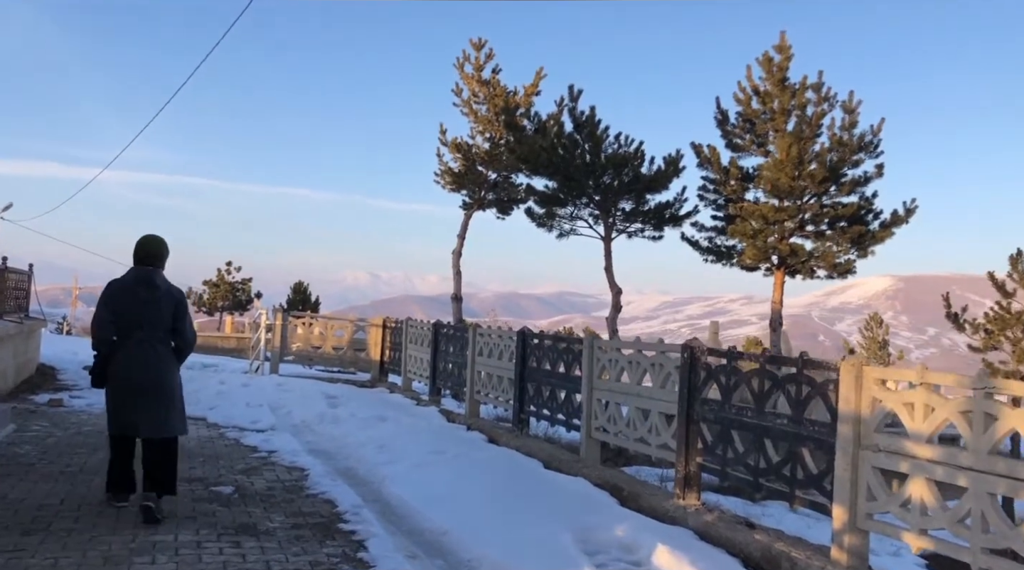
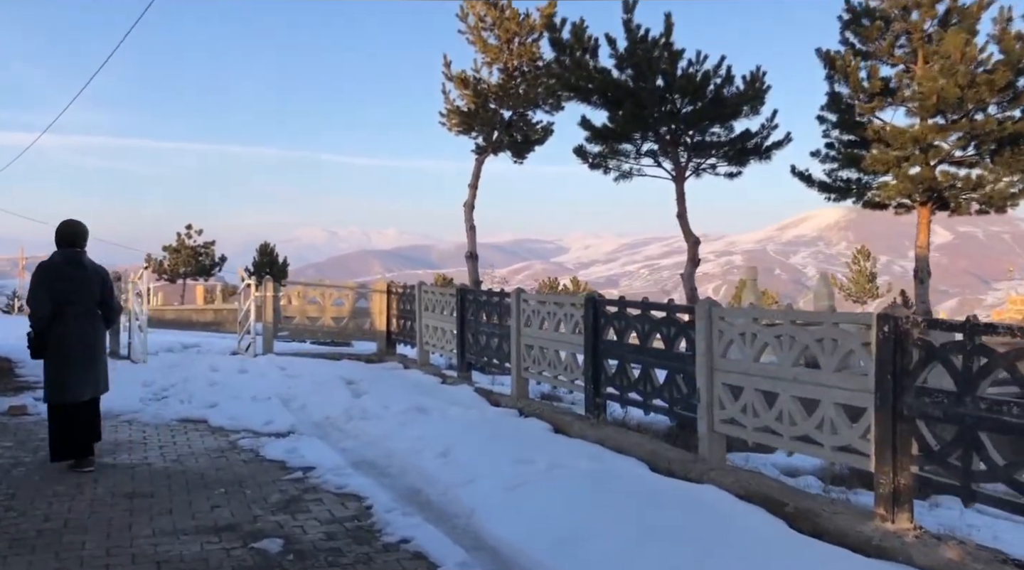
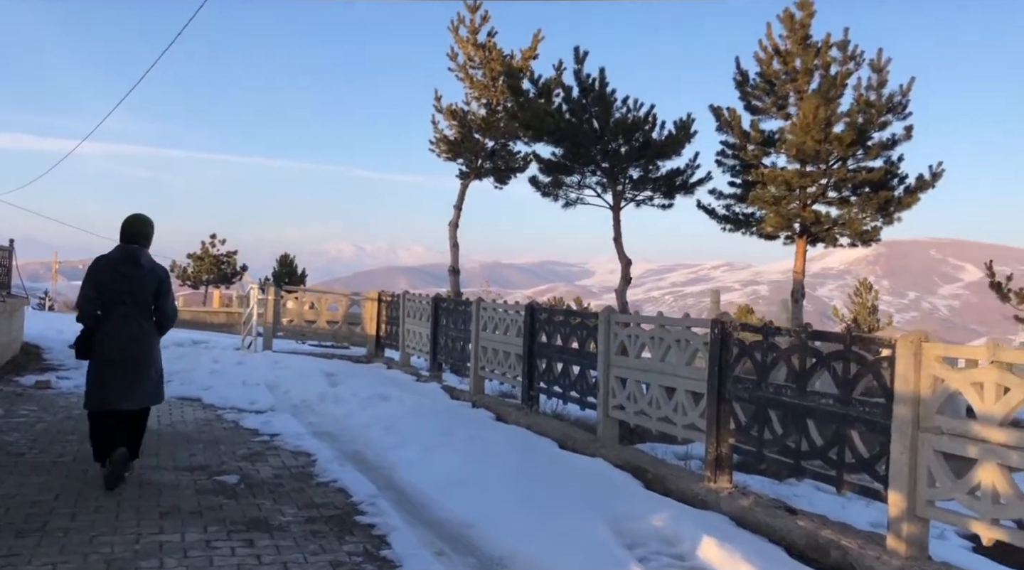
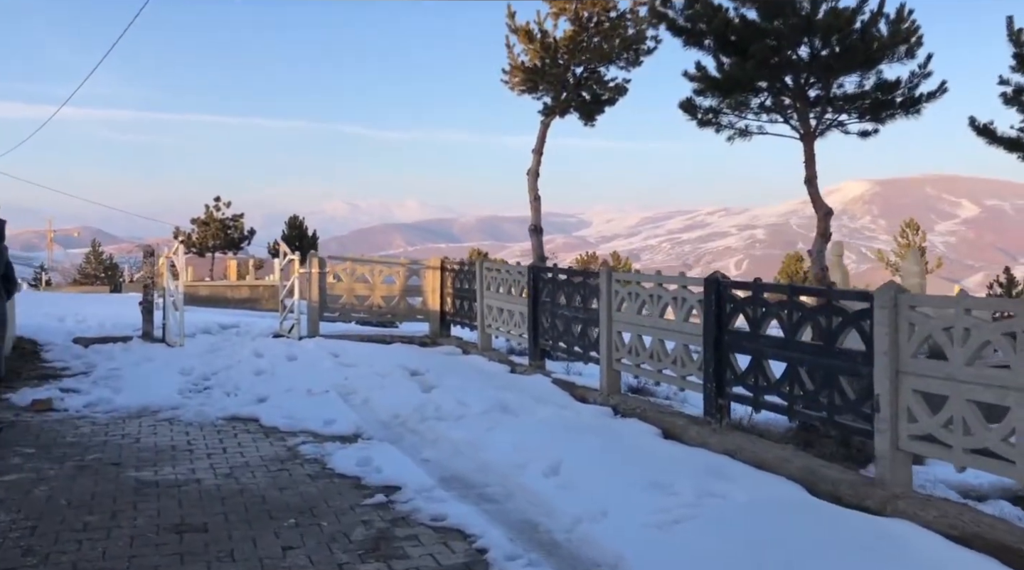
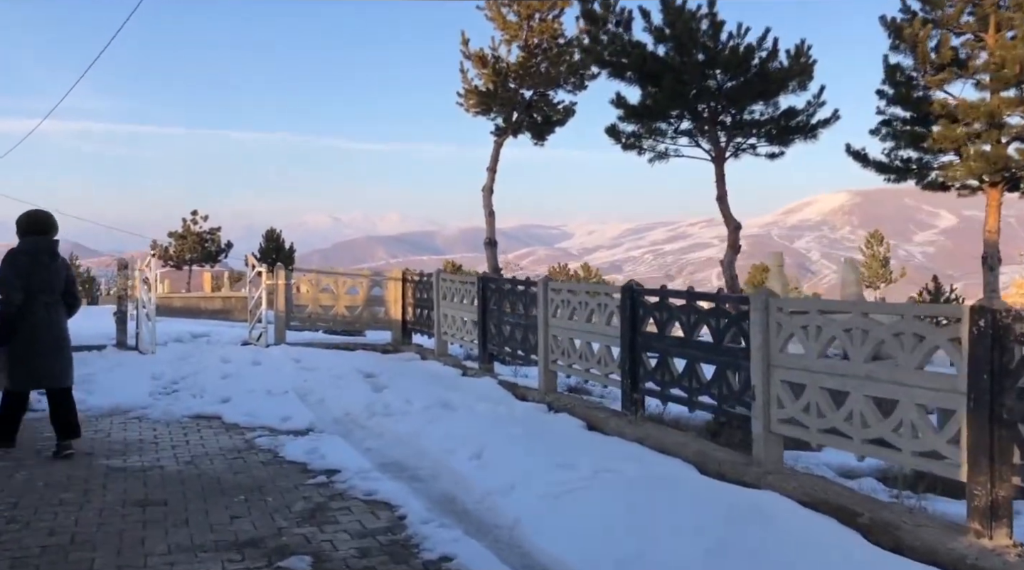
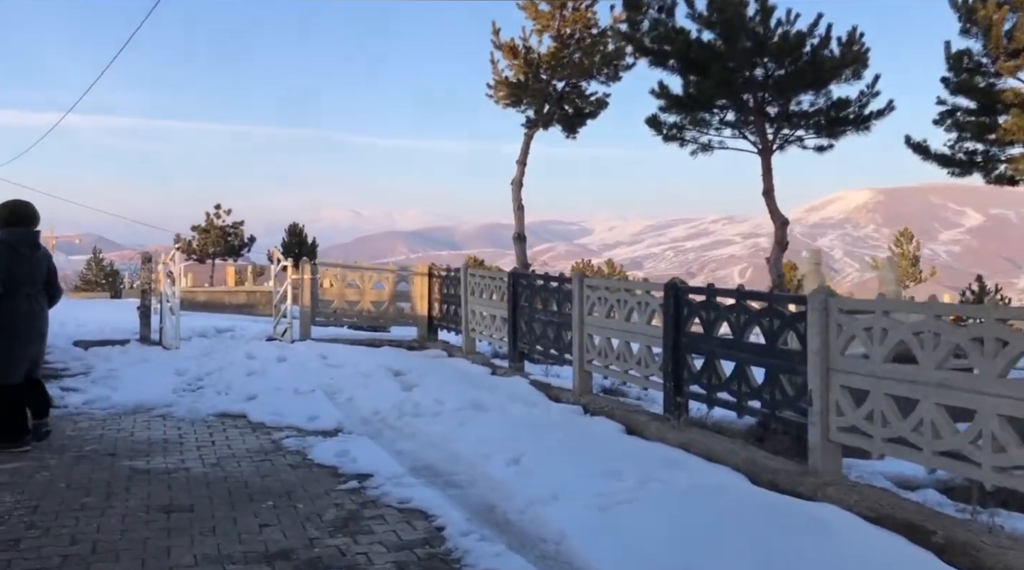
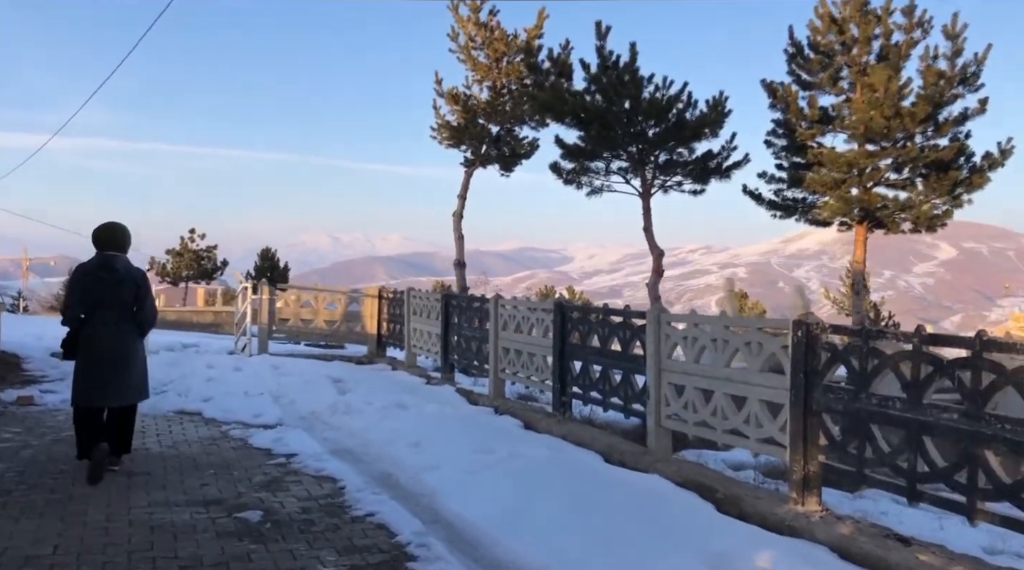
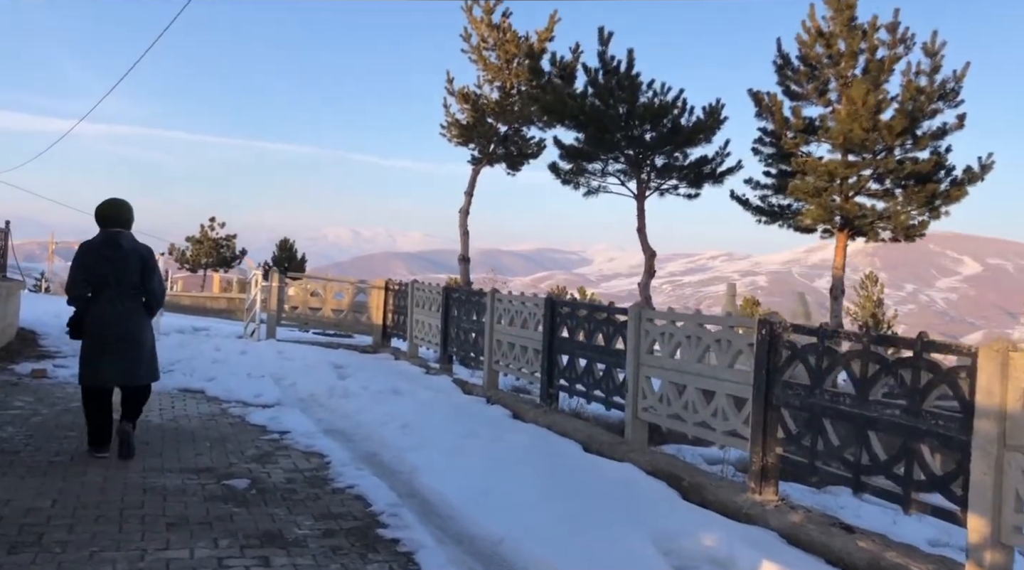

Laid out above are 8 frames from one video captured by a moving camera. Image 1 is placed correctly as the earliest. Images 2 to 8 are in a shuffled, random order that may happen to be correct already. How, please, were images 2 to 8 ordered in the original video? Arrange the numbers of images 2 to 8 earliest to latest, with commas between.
3, 8, 7, 2, 5, 6, 4
